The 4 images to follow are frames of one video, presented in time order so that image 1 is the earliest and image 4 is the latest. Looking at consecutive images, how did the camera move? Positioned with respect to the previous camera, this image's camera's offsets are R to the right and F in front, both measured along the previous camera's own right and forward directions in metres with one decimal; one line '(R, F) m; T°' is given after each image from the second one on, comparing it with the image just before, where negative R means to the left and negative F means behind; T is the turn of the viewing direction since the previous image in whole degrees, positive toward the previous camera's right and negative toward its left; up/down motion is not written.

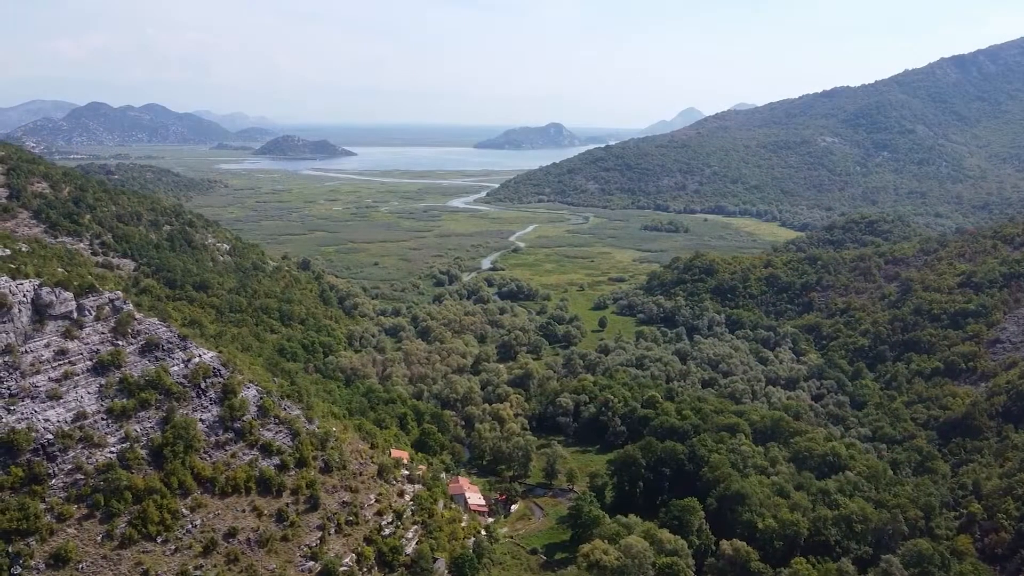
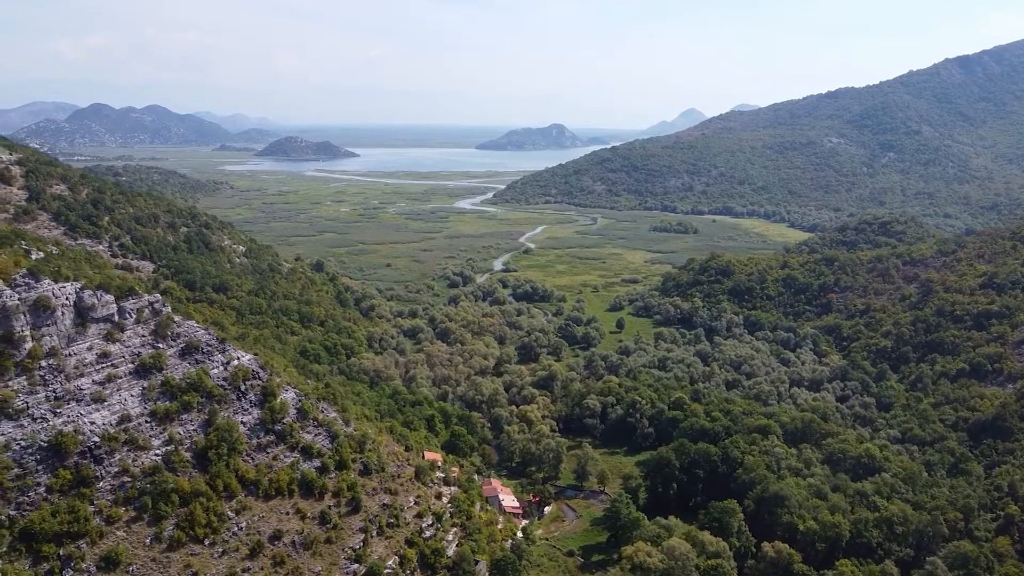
(-1.7, -0.1) m; 0°
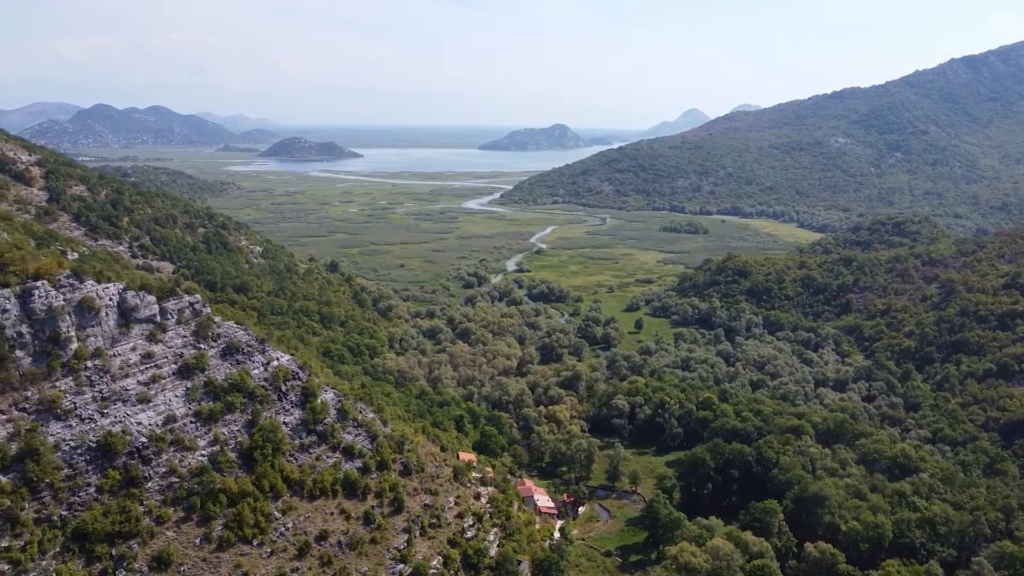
(-1.7, 0.0) m; 0°
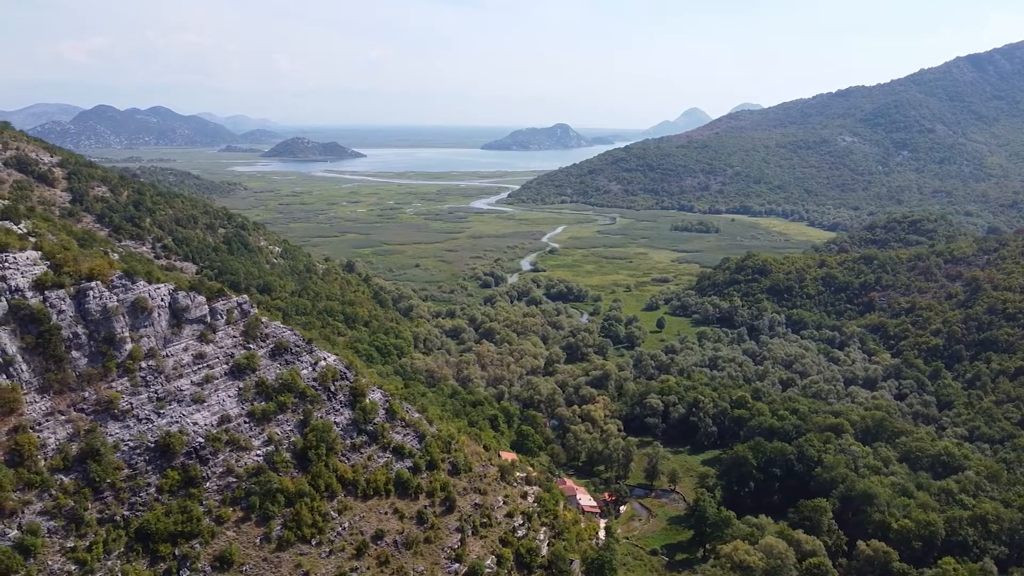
(-2.1, 0.0) m; 0°
